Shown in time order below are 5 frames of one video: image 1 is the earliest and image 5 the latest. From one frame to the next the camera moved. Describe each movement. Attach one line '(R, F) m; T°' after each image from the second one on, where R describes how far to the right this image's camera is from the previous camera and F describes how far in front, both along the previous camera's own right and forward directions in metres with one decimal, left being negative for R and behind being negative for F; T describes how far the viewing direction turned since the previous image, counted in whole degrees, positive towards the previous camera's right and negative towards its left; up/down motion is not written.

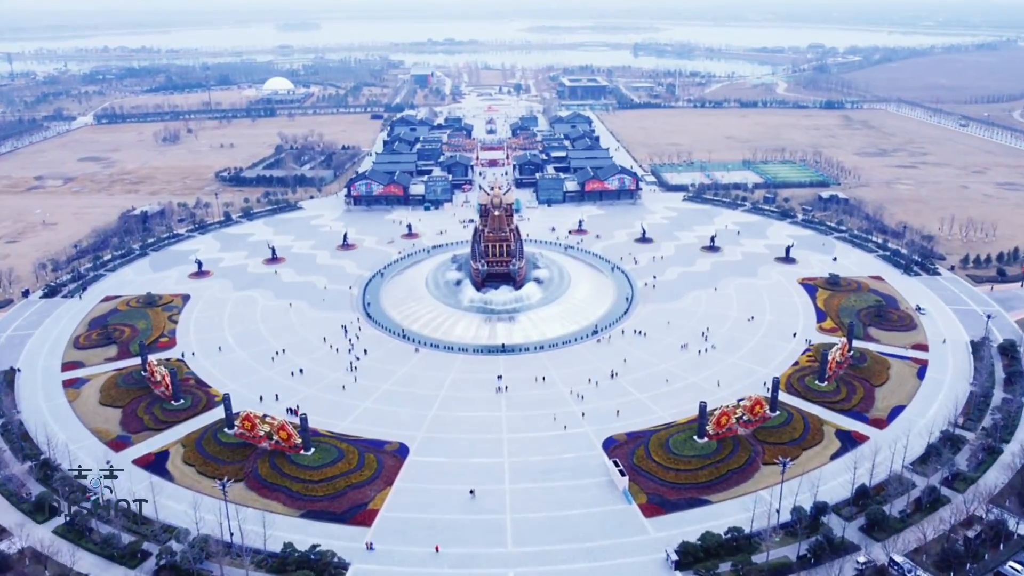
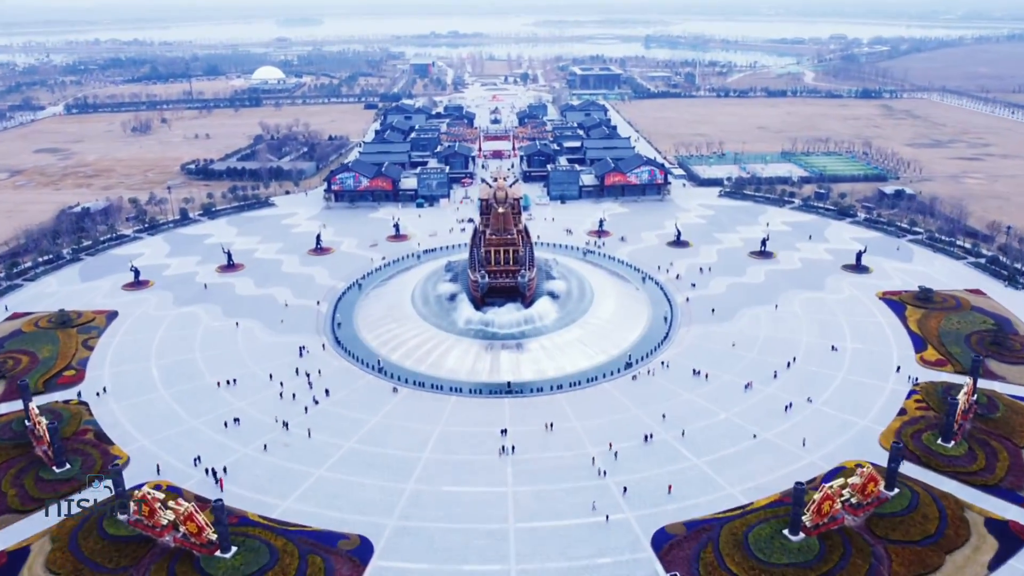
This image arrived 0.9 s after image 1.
(-0.3, +22.8) m; 0°
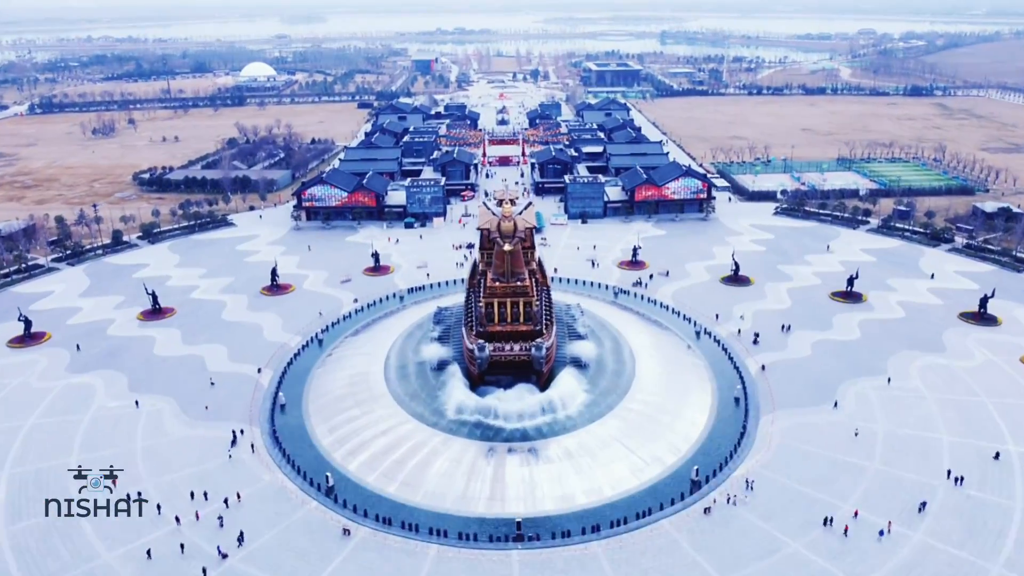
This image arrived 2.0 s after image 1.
(-0.2, +24.4) m; -1°
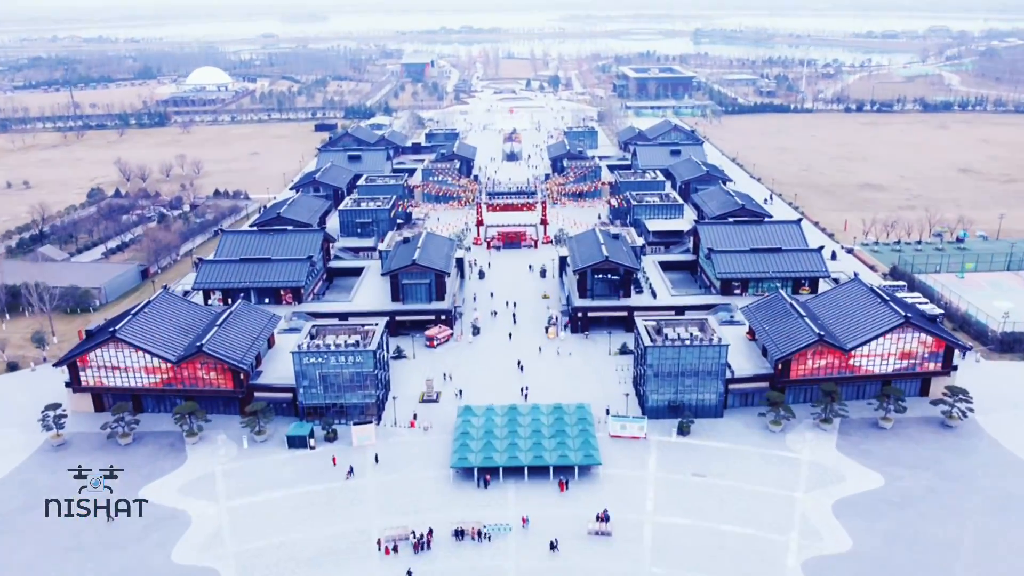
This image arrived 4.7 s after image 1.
(-0.1, +59.1) m; -1°
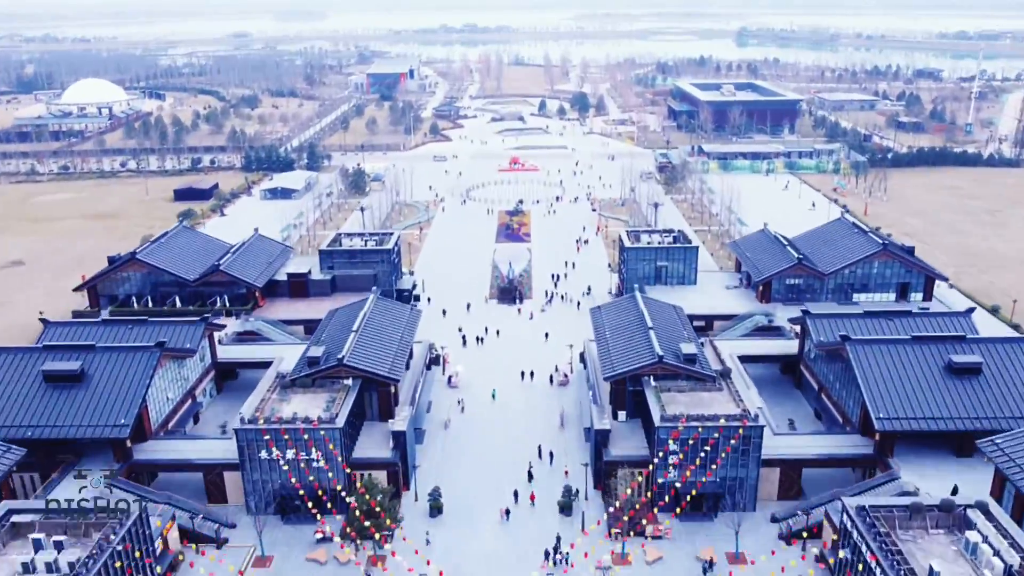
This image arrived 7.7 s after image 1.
(+0.9, +67.6) m; -1°
